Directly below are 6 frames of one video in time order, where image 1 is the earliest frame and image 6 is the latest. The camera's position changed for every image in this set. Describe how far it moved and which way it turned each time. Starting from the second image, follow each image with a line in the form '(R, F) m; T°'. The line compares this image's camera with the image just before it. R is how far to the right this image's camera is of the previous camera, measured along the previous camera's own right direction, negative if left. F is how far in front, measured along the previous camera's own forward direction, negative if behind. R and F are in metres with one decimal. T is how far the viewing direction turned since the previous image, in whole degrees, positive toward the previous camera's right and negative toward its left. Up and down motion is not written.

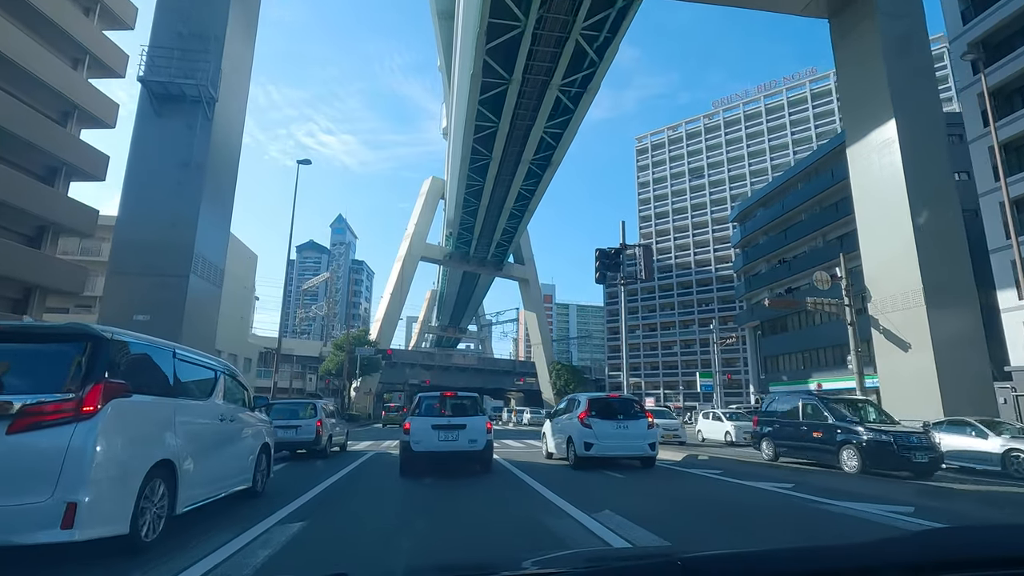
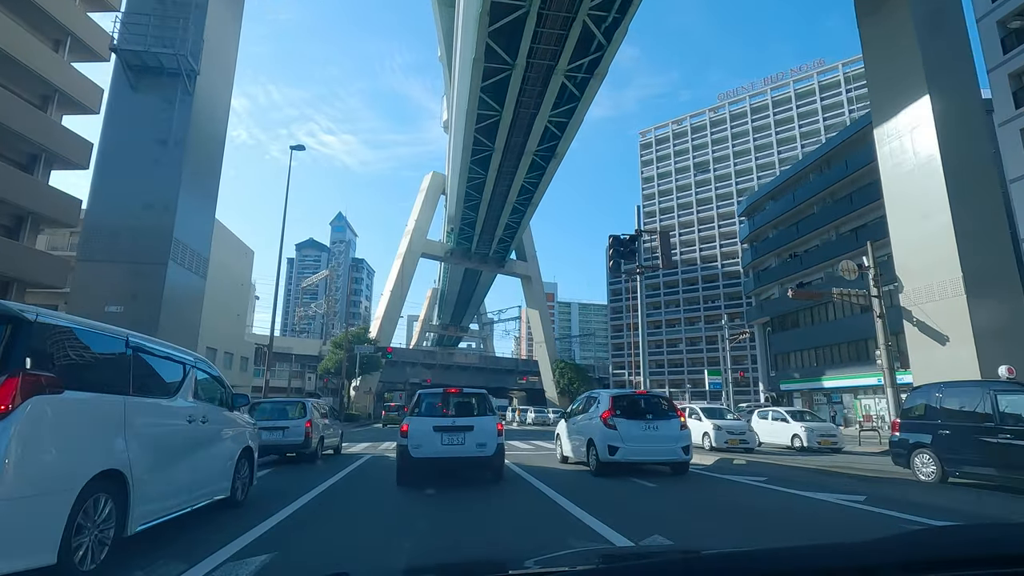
(-0.2, +1.4) m; 0°
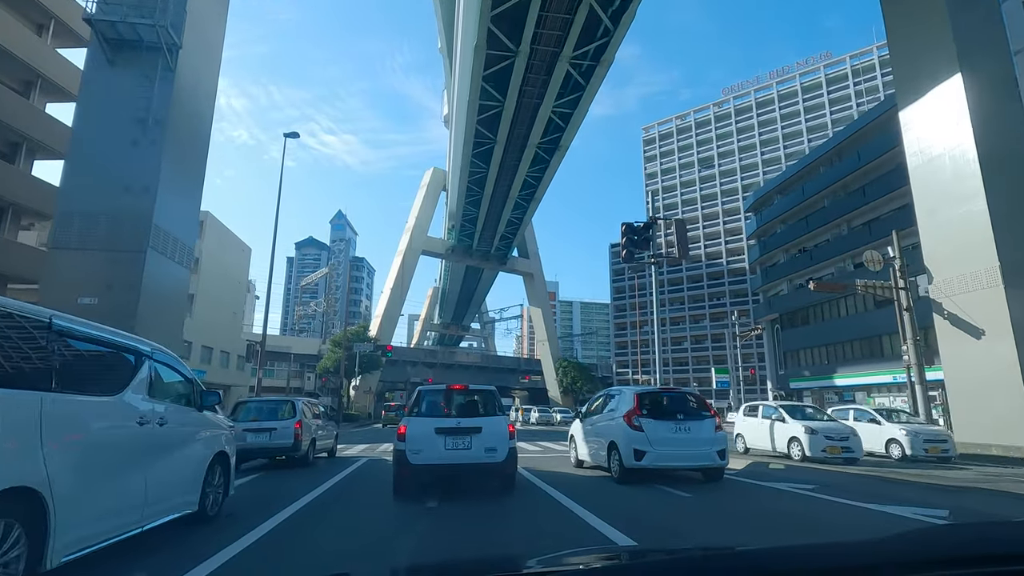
(-0.2, +1.2) m; 0°
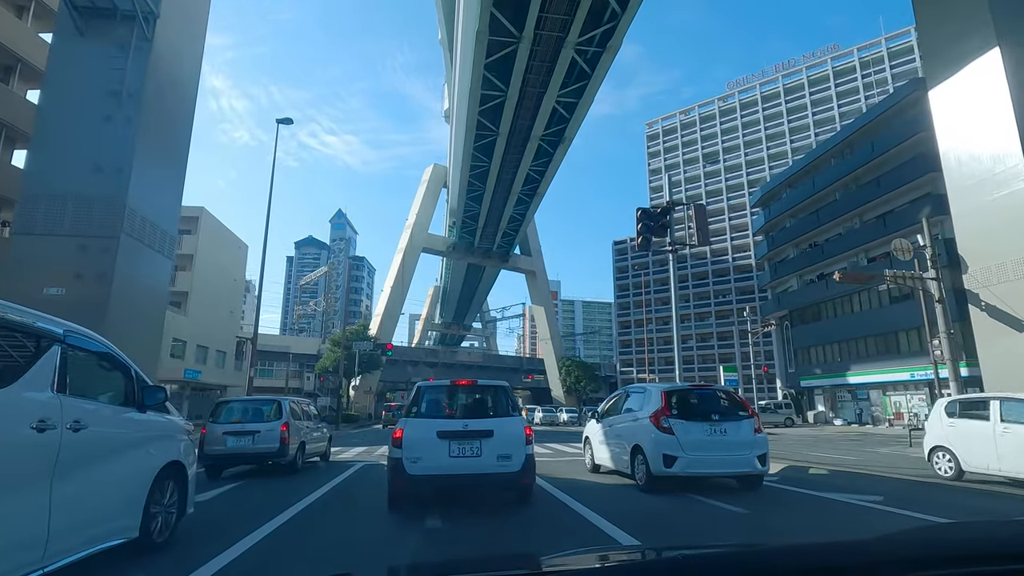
(-0.2, +1.3) m; 0°
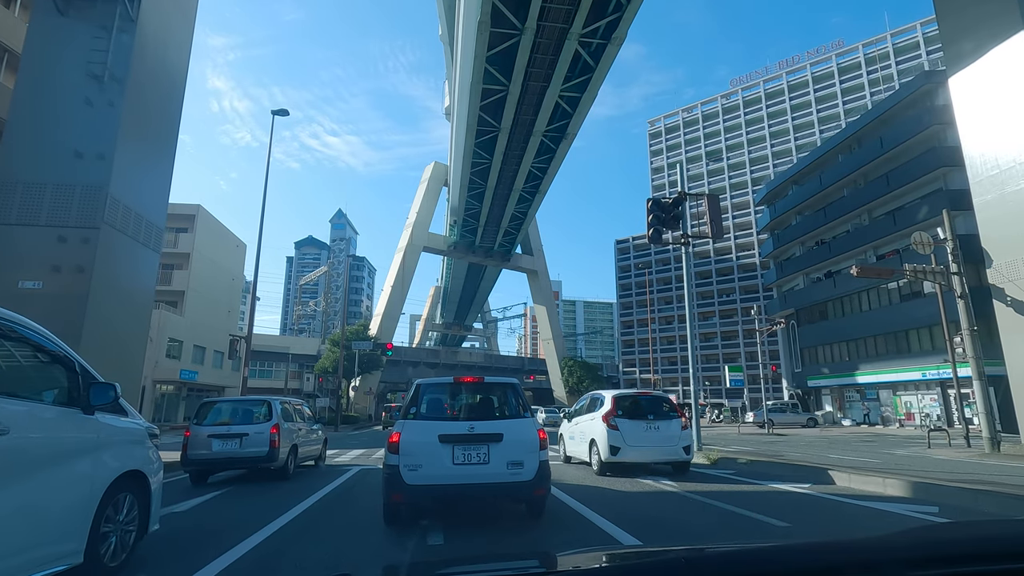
(-0.1, +0.8) m; 0°
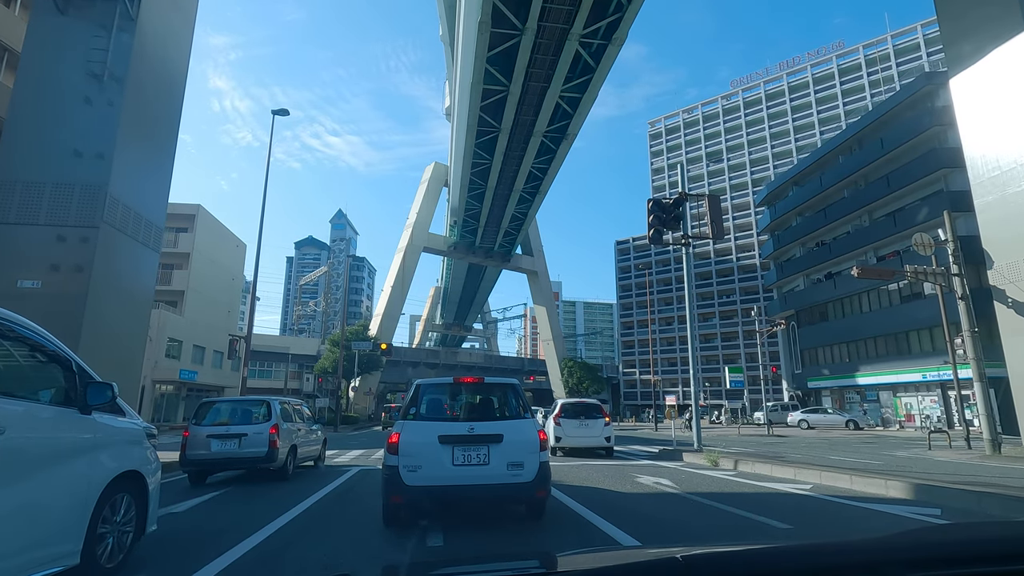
(0.0, 0.0) m; 0°
